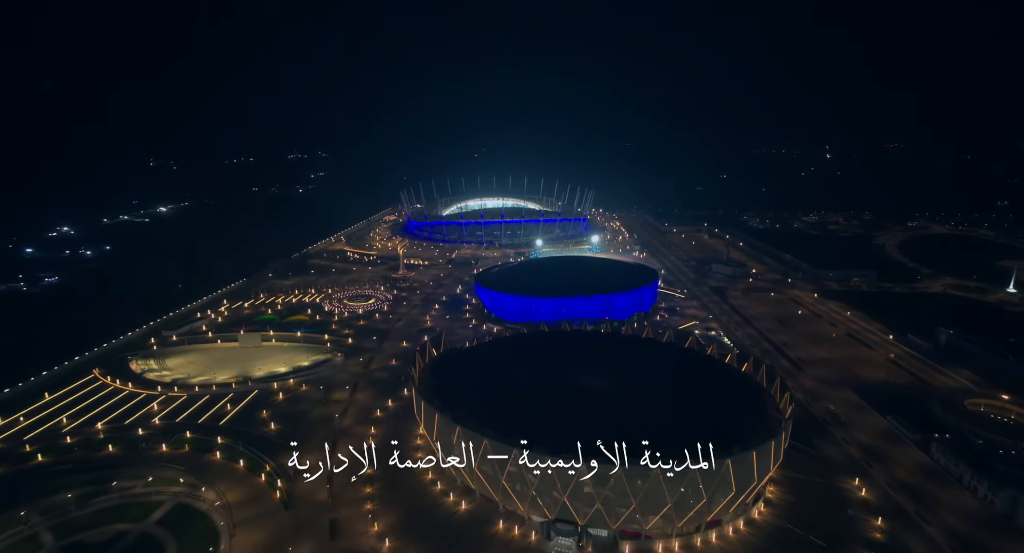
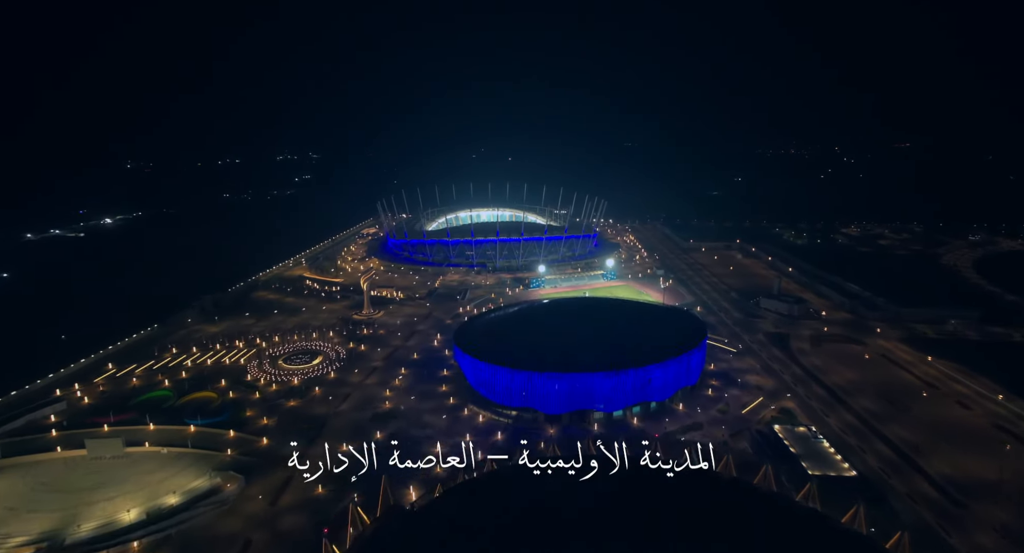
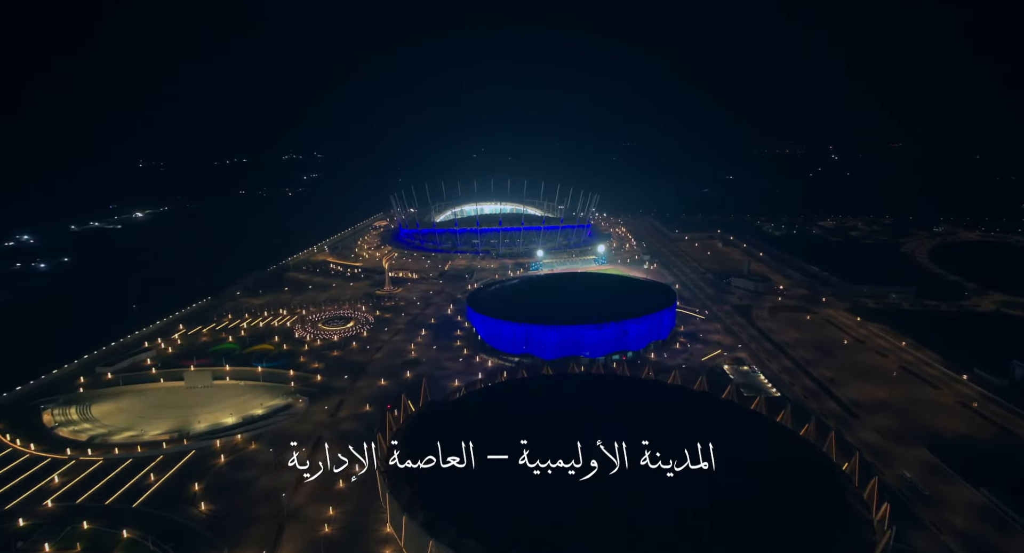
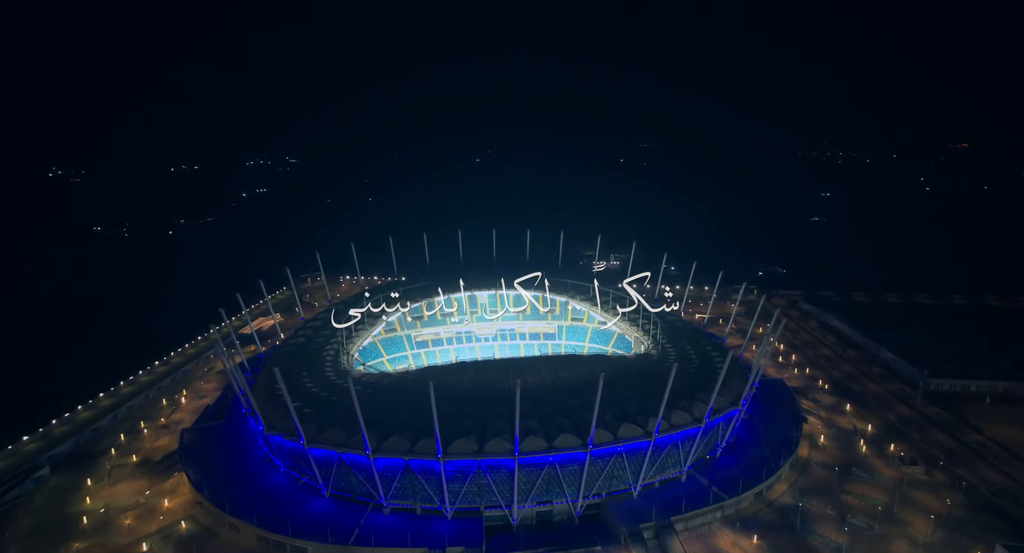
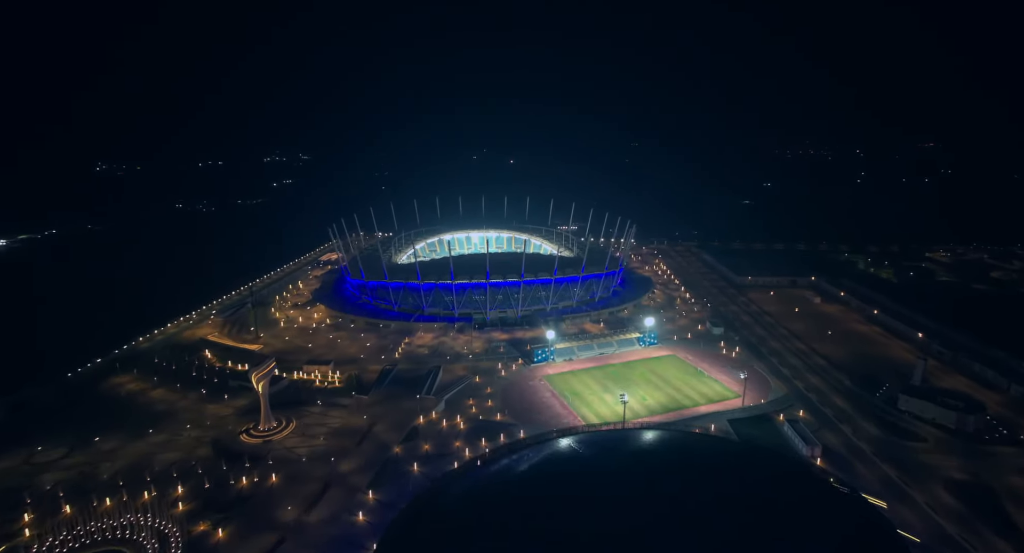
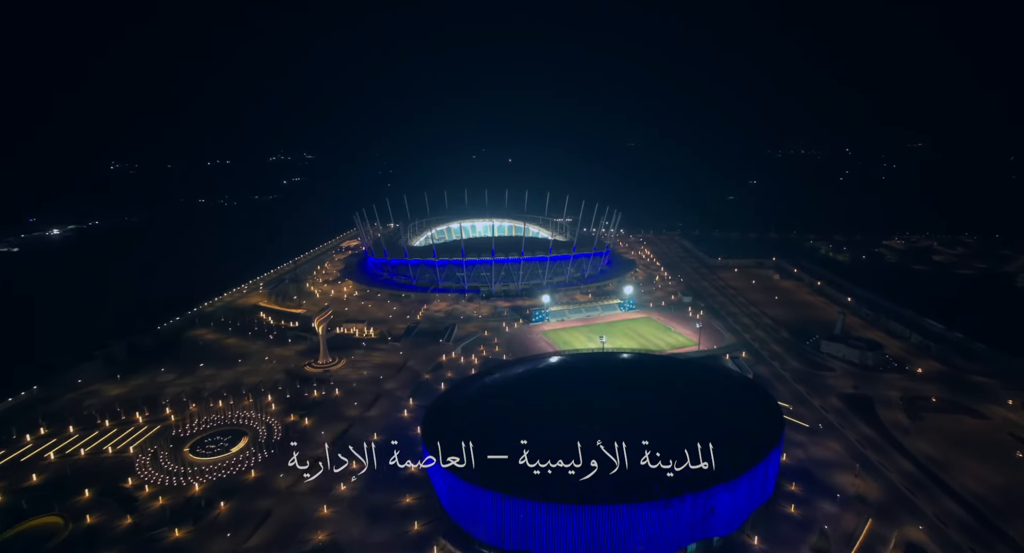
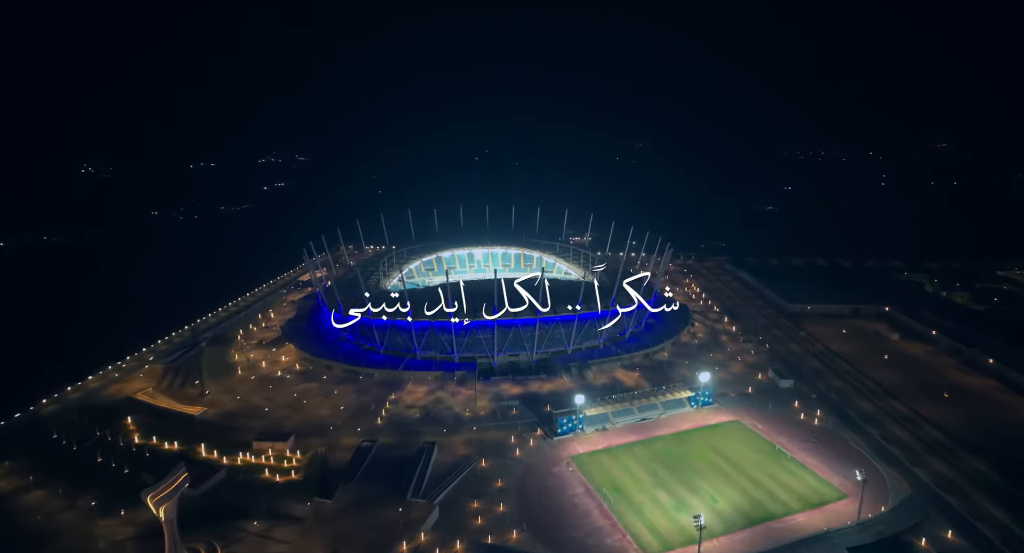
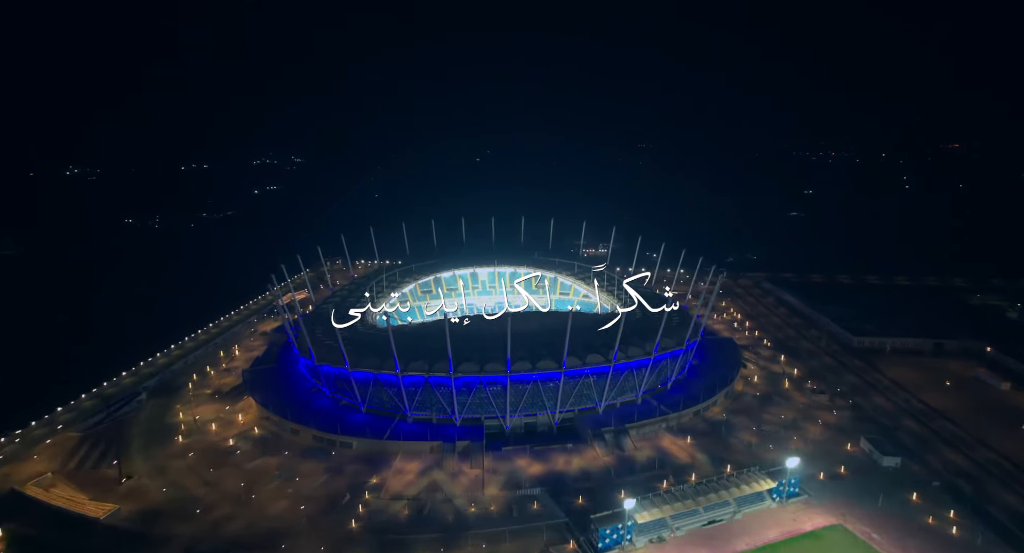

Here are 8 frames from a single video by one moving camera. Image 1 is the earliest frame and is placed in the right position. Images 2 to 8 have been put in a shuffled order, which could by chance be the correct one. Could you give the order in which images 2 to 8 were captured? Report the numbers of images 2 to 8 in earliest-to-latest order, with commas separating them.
3, 2, 6, 5, 7, 8, 4
